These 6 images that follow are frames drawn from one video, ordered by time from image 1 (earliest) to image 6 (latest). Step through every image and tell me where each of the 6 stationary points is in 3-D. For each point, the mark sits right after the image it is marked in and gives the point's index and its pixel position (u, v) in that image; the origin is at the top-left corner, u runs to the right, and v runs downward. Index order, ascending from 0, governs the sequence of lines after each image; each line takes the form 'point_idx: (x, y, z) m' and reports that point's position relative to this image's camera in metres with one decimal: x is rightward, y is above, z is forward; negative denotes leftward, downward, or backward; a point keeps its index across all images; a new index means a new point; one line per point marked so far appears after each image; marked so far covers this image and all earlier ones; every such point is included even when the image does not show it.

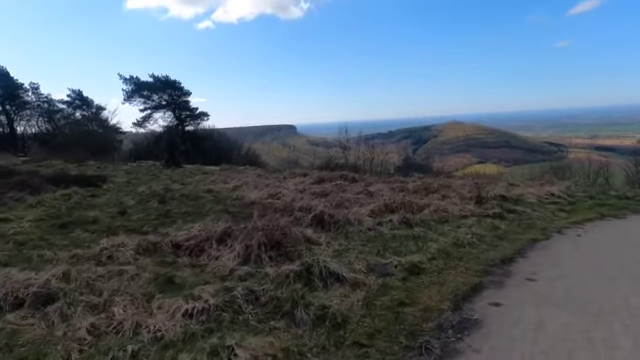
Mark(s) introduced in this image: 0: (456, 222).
0: (+3.3, -1.0, +8.1) m
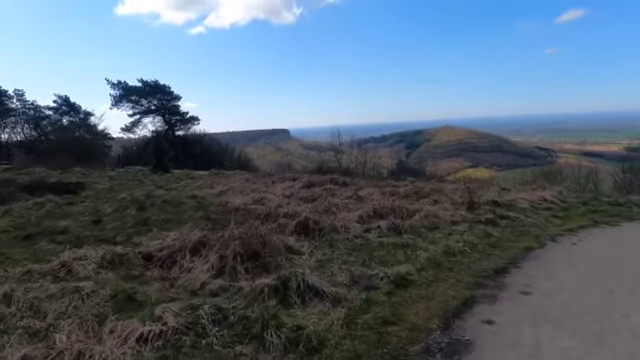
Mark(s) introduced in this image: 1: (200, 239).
0: (+2.9, -1.1, +7.8) m
1: (-2.2, -1.1, +6.2) m
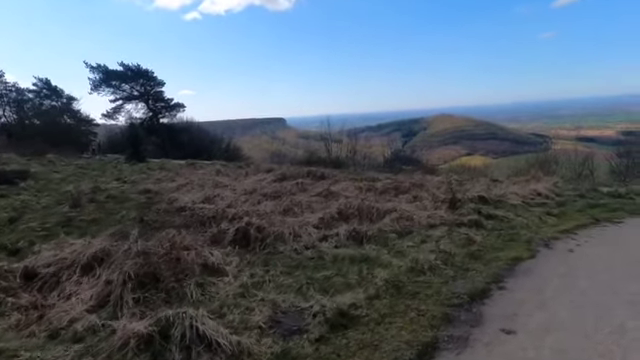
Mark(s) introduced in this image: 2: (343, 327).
0: (+1.9, -1.1, +6.5) m
1: (-3.2, -1.1, +4.9) m
2: (+0.2, -1.5, +3.6) m
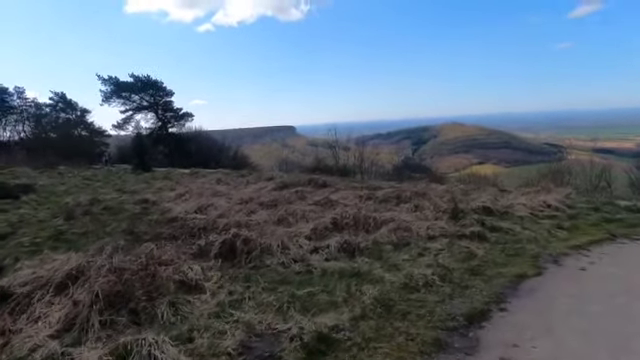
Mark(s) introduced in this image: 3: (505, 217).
0: (+1.8, -1.2, +6.1) m
1: (-3.4, -1.2, +4.7) m
2: (0.0, -1.6, +3.2) m
3: (+4.5, -0.9, +8.2) m
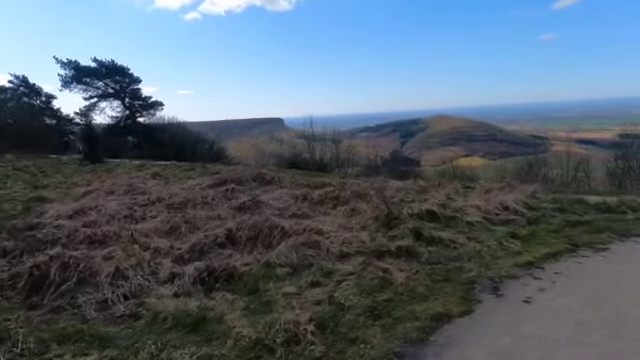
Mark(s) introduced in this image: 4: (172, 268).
0: (0.0, -1.3, +4.6) m
1: (-5.1, -1.3, +3.0) m
2: (-1.7, -1.7, +1.7) m
3: (+2.6, -0.9, +6.7) m
4: (-1.9, -1.2, +4.4) m
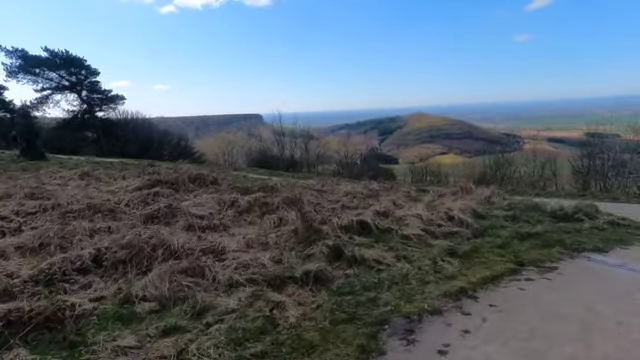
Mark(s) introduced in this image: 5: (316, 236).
0: (-1.4, -1.4, +3.5) m
1: (-6.4, -1.4, +1.6) m
2: (-2.9, -1.9, +0.5) m
3: (+1.1, -1.0, +5.8) m
4: (-3.3, -1.3, +3.2) m
5: (0.0, -0.9, +5.5) m
